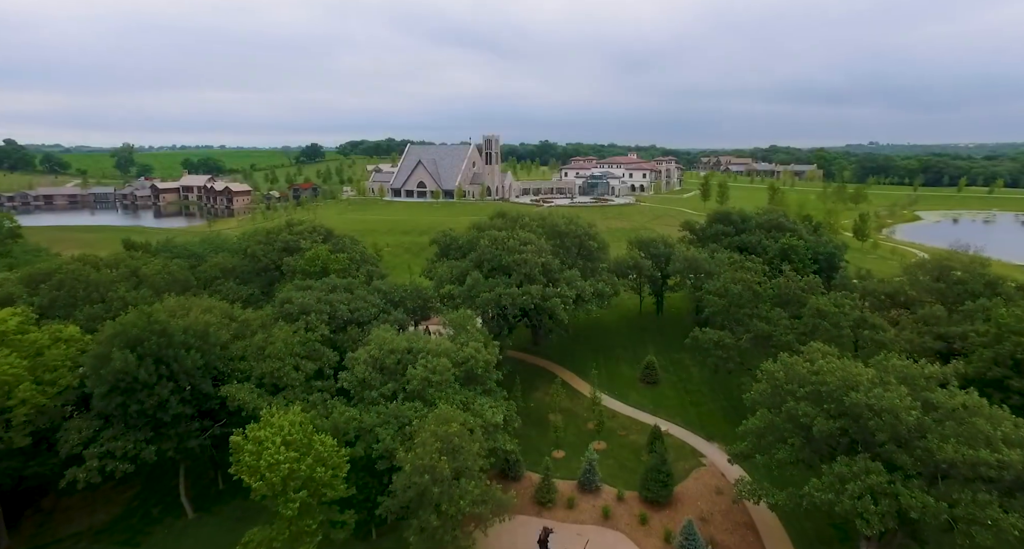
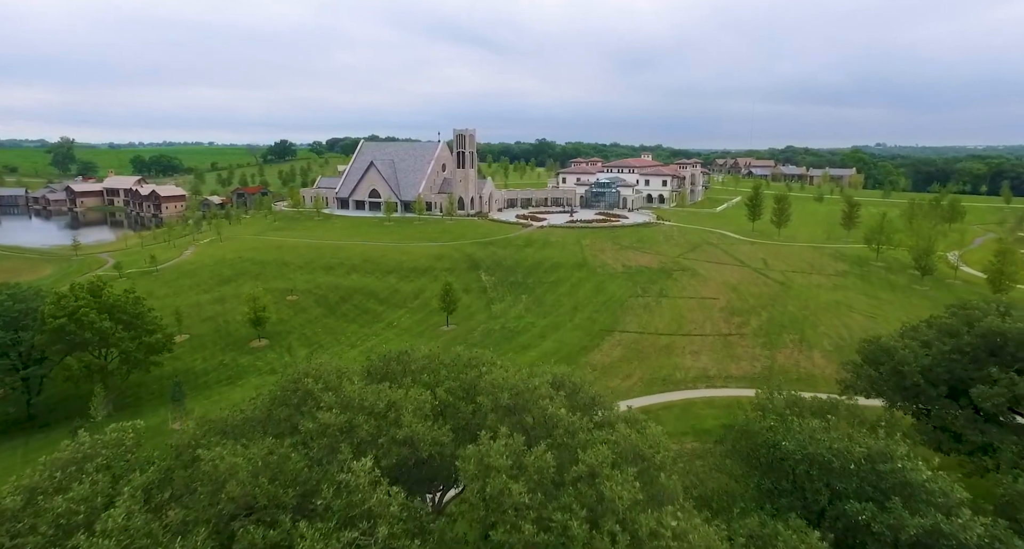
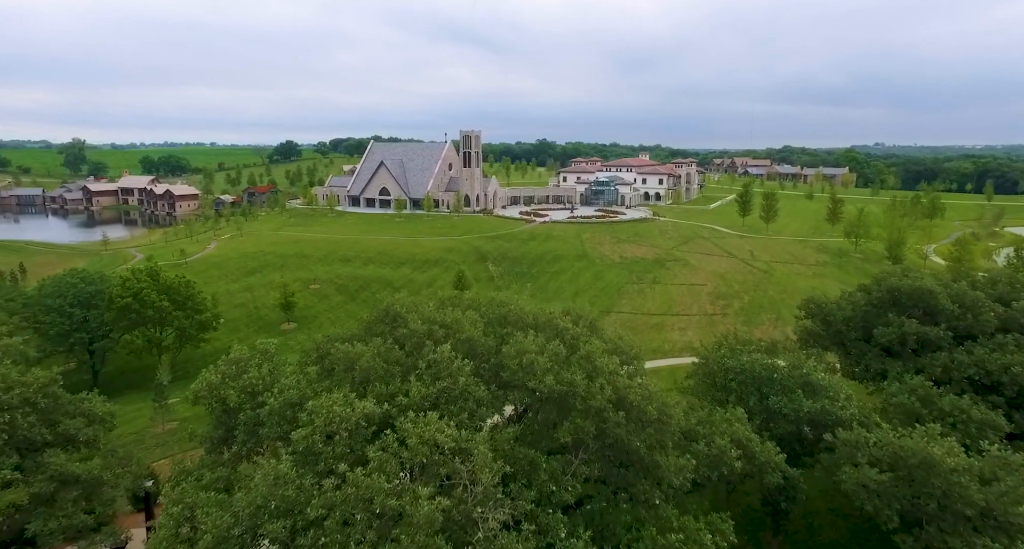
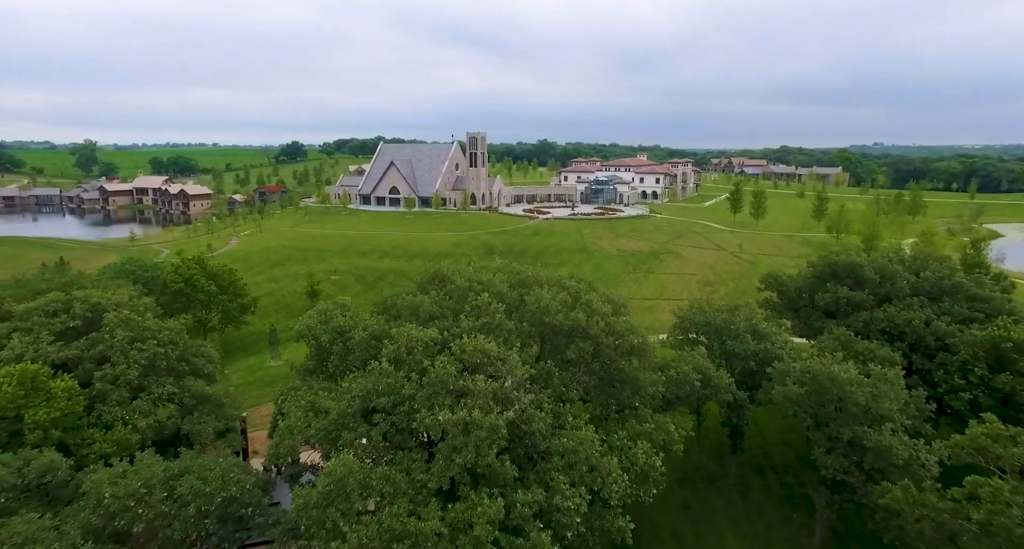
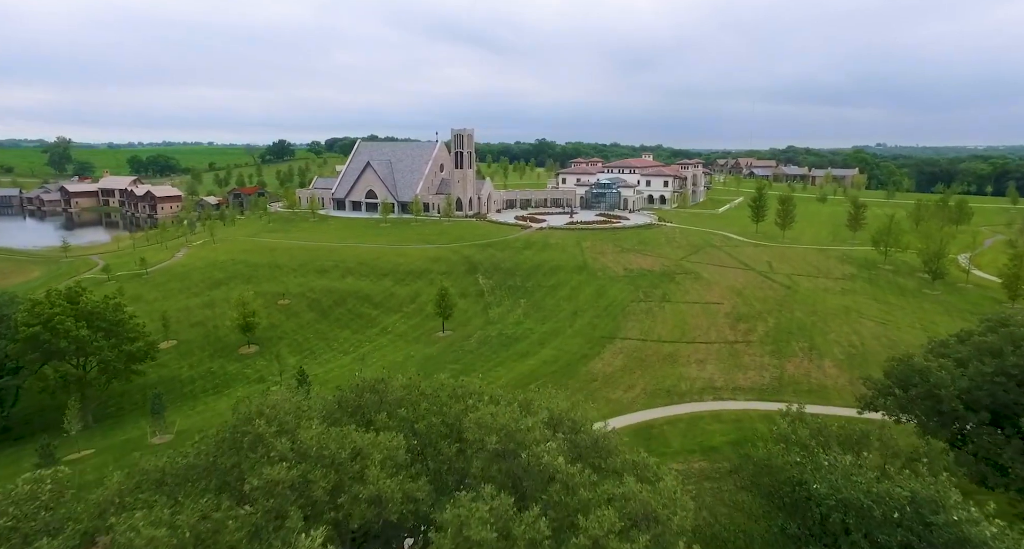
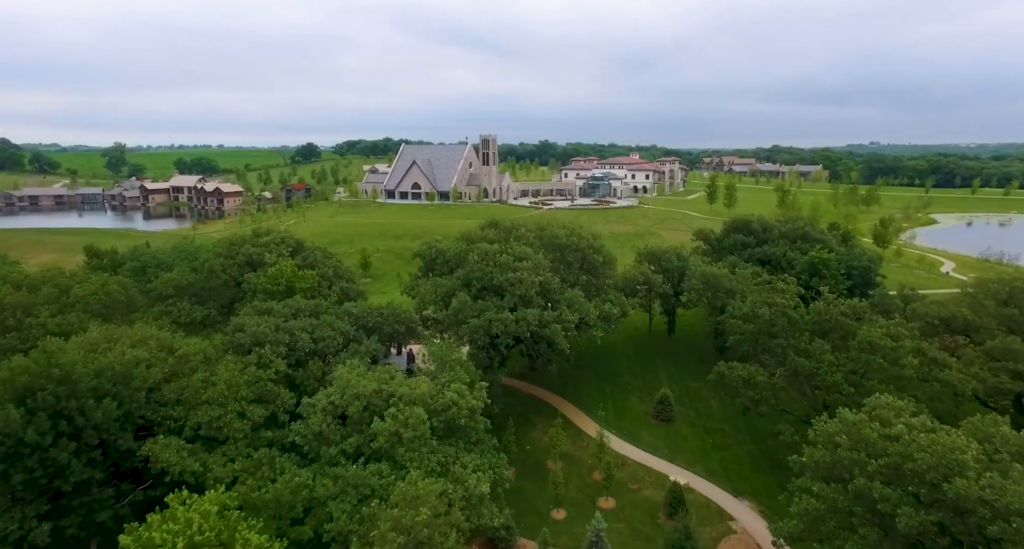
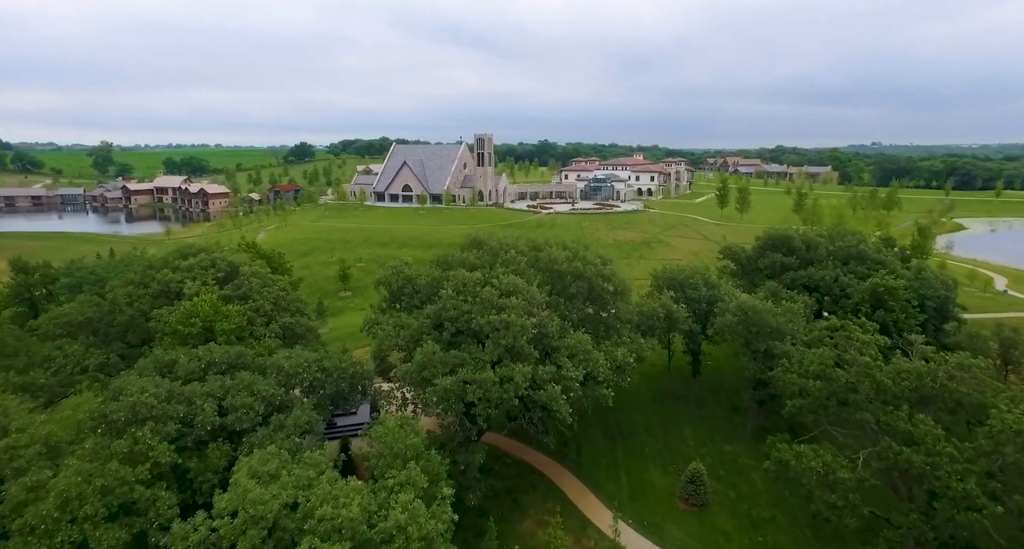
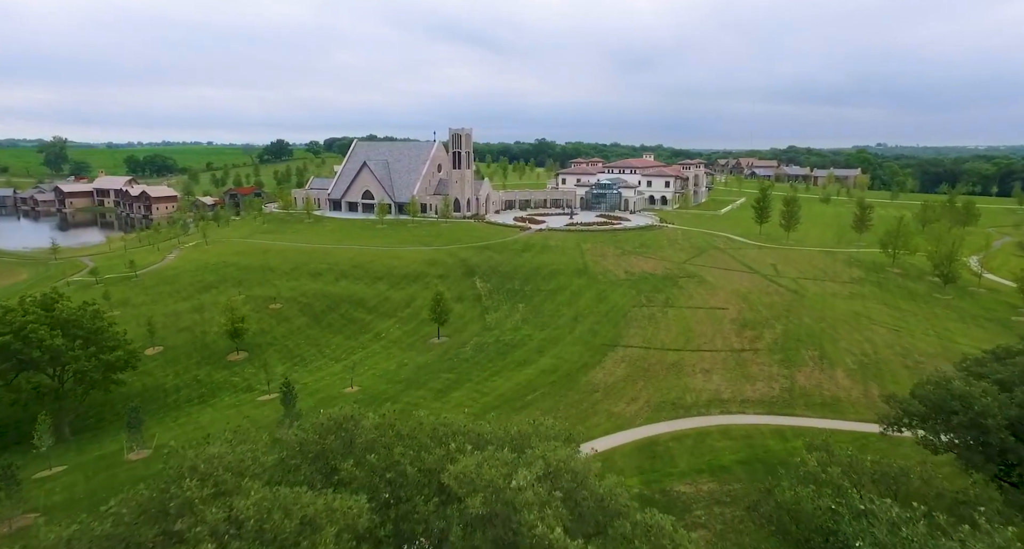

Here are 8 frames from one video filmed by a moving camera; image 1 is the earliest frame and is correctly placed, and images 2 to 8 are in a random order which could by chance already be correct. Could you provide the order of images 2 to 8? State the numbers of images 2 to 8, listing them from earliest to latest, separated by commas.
6, 7, 4, 3, 2, 5, 8
